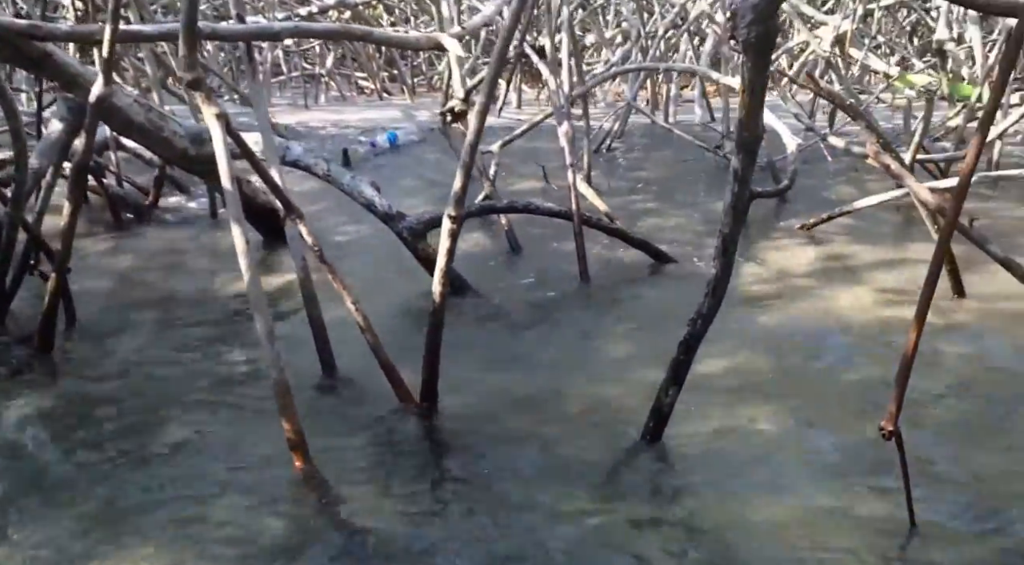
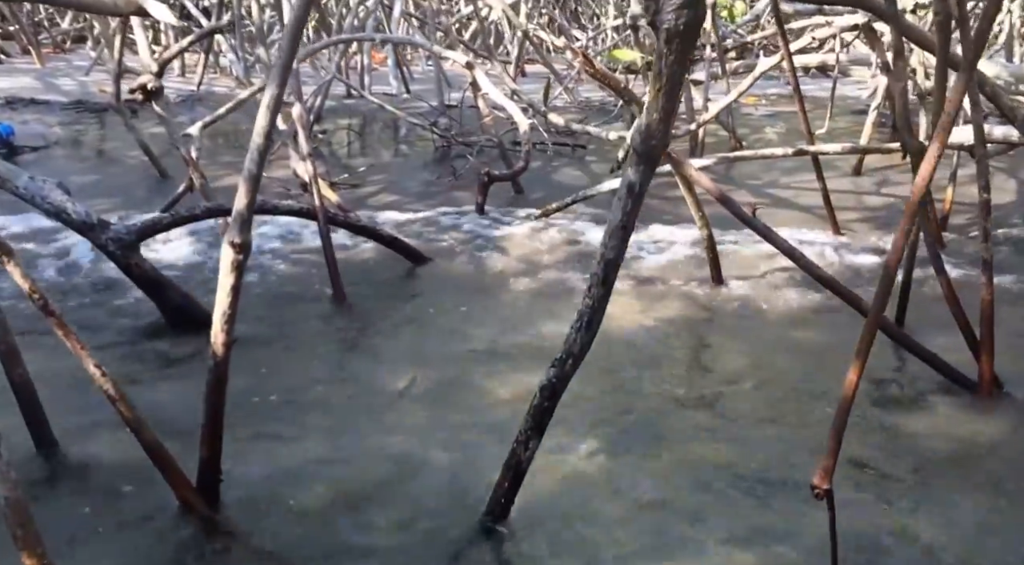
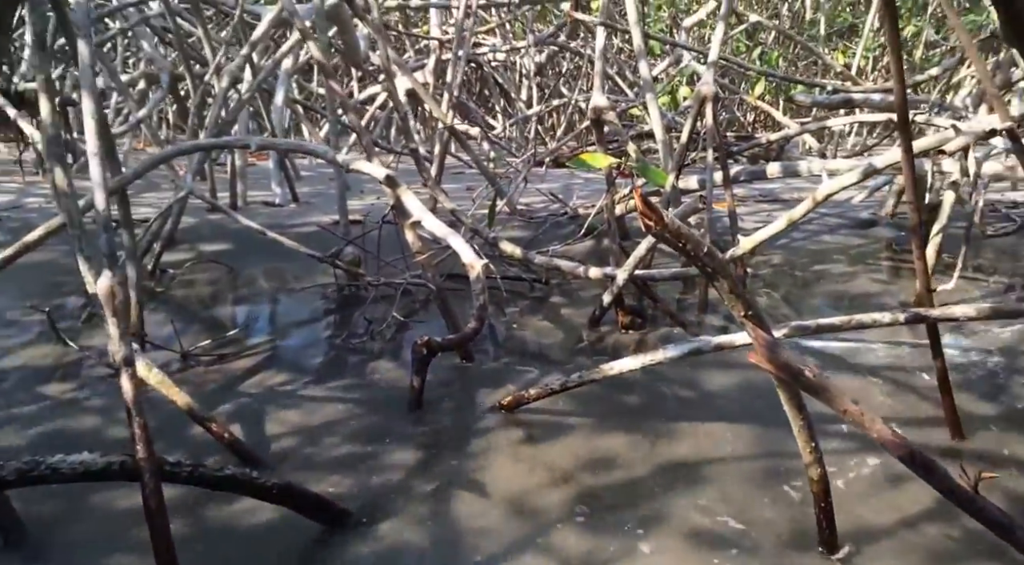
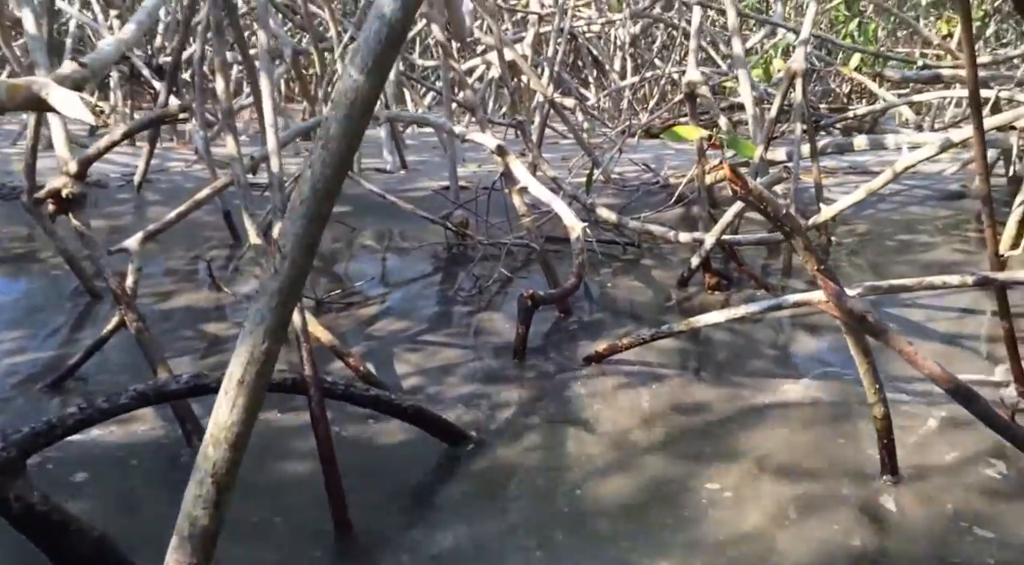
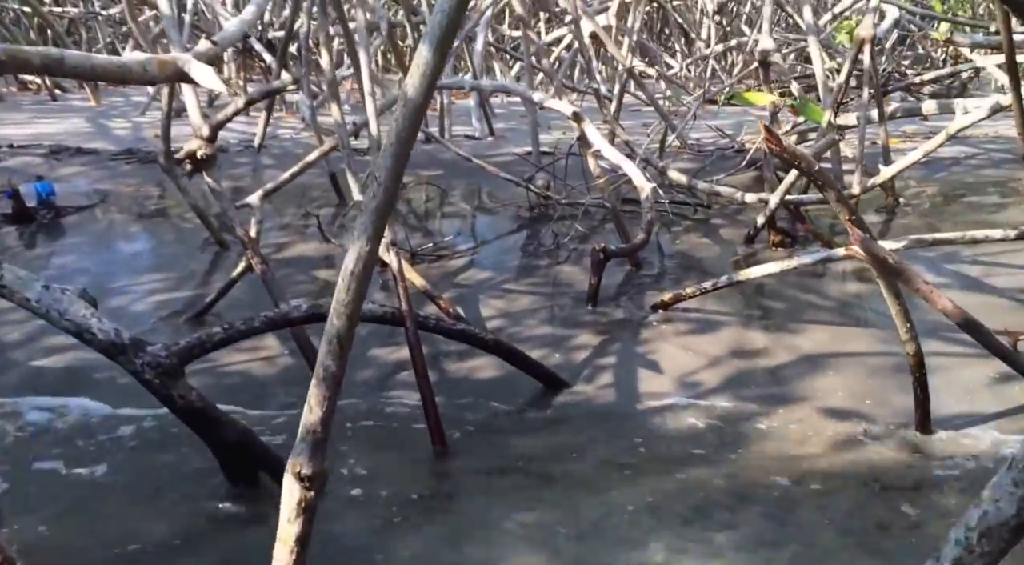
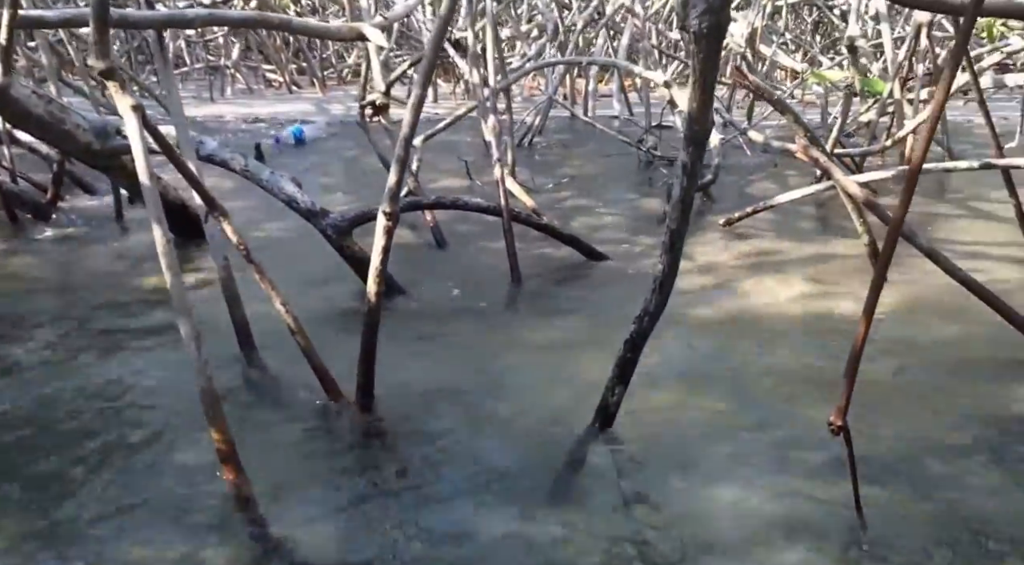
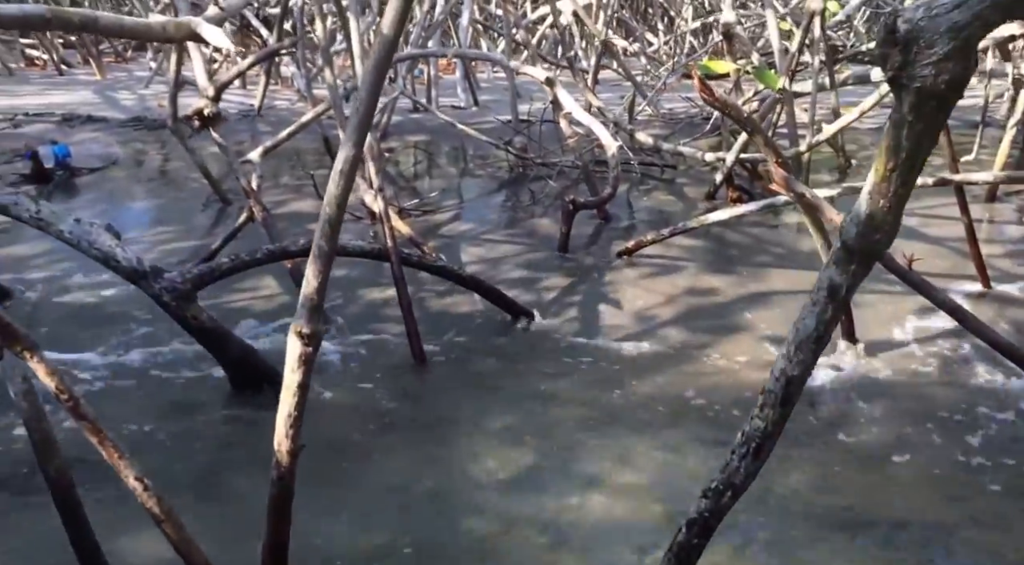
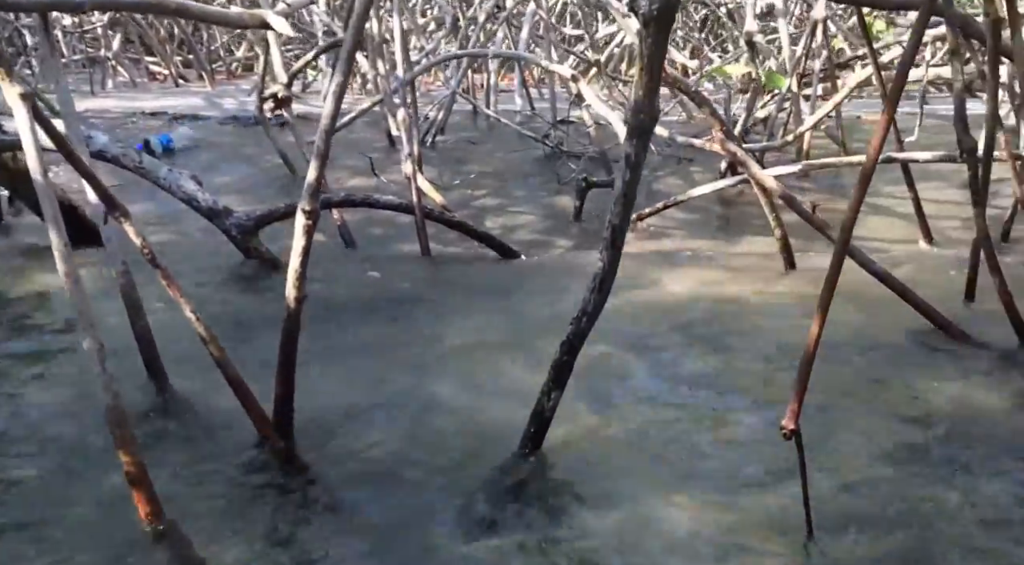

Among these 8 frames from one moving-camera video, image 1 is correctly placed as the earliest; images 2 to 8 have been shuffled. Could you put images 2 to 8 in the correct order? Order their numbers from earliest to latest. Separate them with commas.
6, 8, 2, 7, 5, 4, 3
